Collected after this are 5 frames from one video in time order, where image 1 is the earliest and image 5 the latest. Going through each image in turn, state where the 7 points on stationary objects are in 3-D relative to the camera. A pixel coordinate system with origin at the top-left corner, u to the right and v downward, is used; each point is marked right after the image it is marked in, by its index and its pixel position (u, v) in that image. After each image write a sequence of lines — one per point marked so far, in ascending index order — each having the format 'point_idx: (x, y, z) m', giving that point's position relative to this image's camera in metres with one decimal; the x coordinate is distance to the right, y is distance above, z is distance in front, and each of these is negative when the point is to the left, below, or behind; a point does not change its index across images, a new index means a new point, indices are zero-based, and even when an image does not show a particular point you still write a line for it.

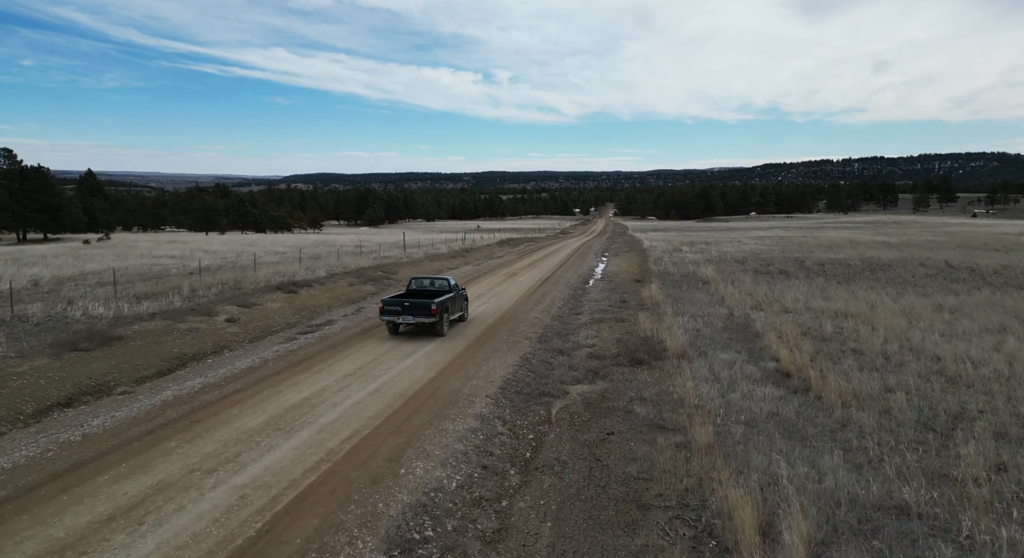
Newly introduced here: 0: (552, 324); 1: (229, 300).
0: (+1.2, -1.4, +17.6) m
1: (-8.6, -0.7, +17.6) m
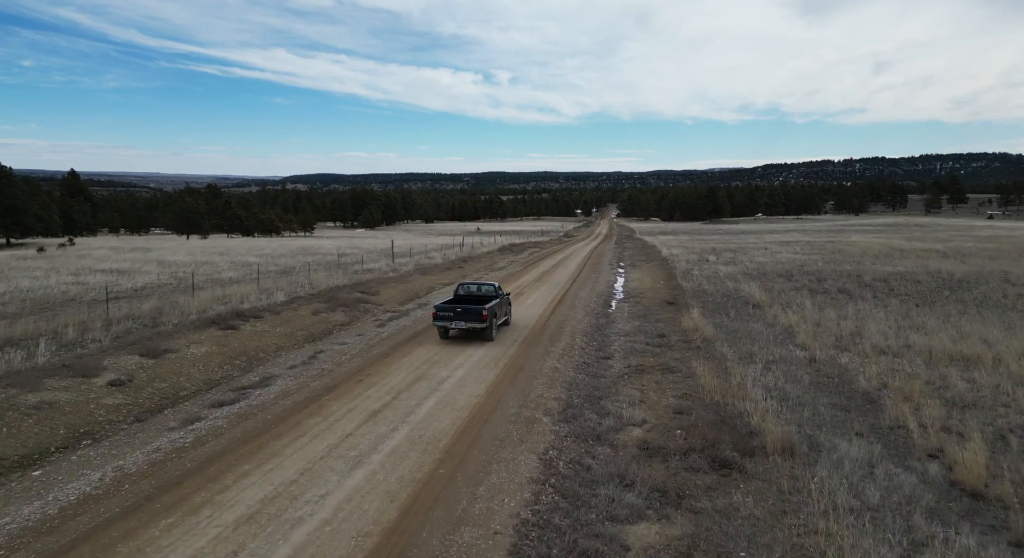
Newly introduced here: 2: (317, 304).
0: (+1.4, -2.2, +12.7) m
1: (-8.4, -1.5, +12.7) m
2: (-6.6, -0.9, +19.4) m
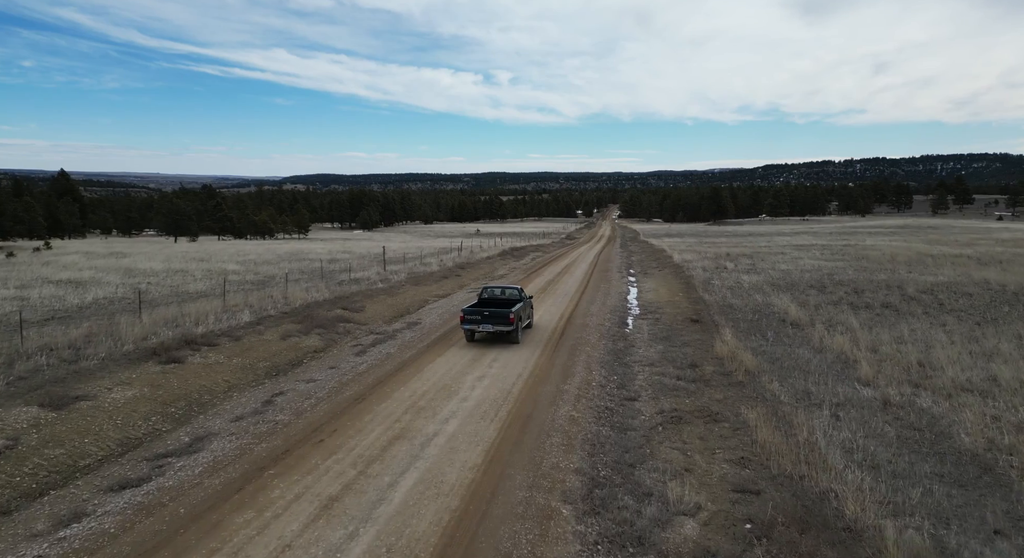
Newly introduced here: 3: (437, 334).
0: (+1.5, -2.7, +10.0) m
1: (-8.3, -2.0, +10.0) m
2: (-6.5, -1.3, +16.7) m
3: (-2.3, -1.7, +17.6) m
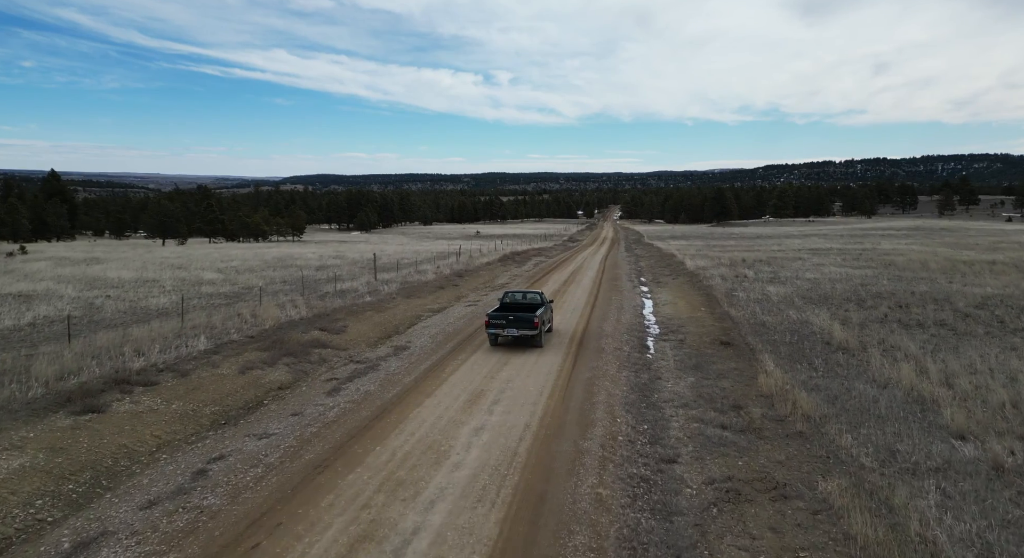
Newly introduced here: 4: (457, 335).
0: (+1.6, -3.2, +7.4) m
1: (-8.2, -2.4, +7.4) m
2: (-6.4, -1.8, +14.1) m
3: (-2.2, -2.1, +15.0) m
4: (-1.7, -1.8, +18.1) m
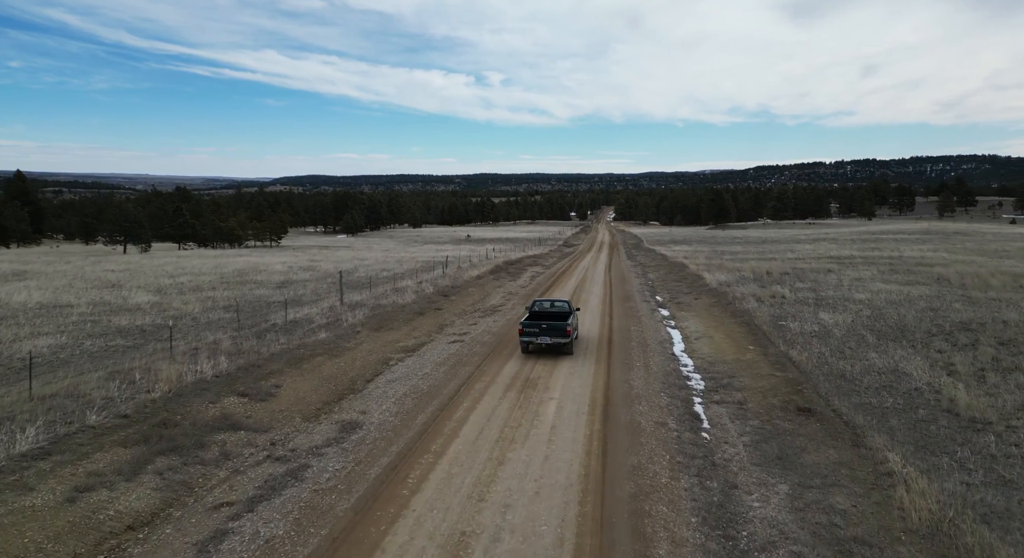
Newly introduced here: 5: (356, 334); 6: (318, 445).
0: (+1.7, -4.1, +2.5) m
1: (-8.1, -3.4, +2.3) m
2: (-6.4, -2.8, +9.1) m
3: (-2.2, -3.1, +10.0) m
4: (-1.8, -2.7, +13.1) m
5: (-5.1, -1.8, +18.6) m
6: (-3.5, -3.0, +10.5) m
